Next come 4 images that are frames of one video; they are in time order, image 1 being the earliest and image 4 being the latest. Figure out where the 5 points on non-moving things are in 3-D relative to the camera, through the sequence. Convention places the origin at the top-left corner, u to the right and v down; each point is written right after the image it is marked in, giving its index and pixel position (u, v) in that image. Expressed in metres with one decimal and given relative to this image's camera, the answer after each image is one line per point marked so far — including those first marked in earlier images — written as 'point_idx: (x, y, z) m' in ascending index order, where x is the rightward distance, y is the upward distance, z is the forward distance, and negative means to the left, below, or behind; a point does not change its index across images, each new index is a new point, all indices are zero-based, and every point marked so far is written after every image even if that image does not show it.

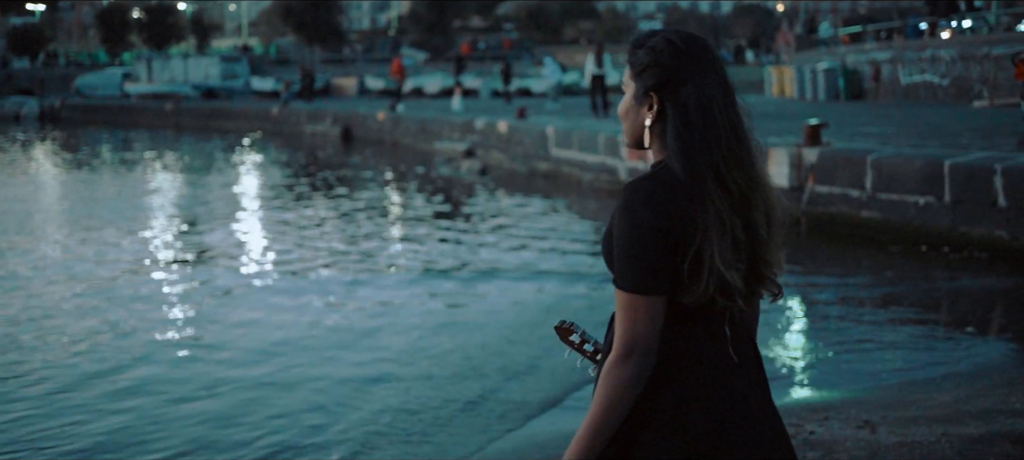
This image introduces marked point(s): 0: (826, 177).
0: (+3.1, +0.5, +12.1) m
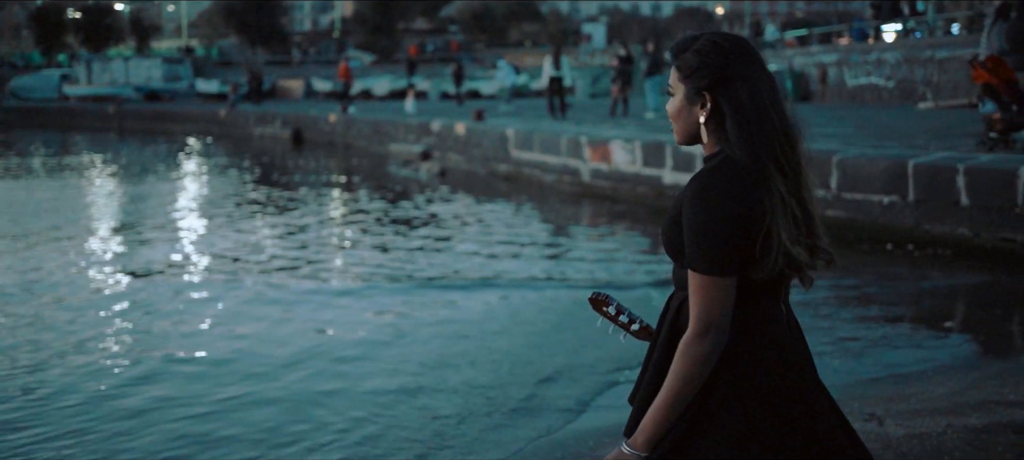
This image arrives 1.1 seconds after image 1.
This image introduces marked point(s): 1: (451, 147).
0: (+2.8, +0.5, +12.3) m
1: (-0.9, +1.2, +18.4) m
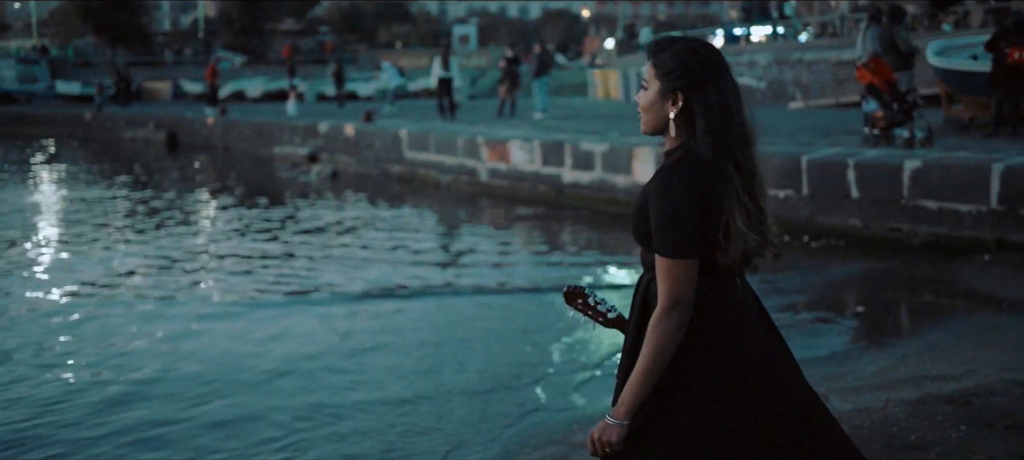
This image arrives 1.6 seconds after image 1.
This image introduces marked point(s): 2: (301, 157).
0: (+1.8, +0.6, +12.8) m
1: (-2.6, +1.2, +18.5) m
2: (-3.3, +1.2, +19.2) m
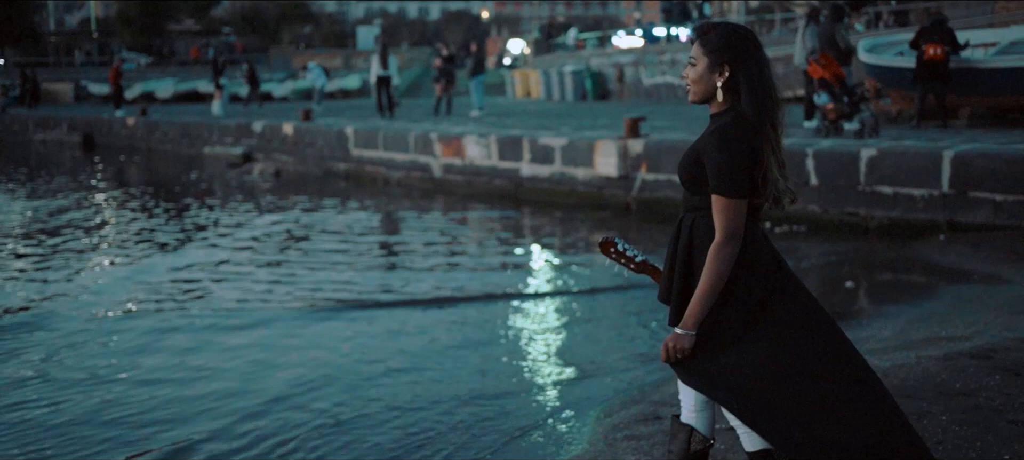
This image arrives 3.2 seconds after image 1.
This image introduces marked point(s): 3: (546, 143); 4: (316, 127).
0: (+1.4, +0.7, +13.5) m
1: (-3.6, +1.3, +18.6) m
2: (-4.3, +1.2, +19.2) m
3: (+0.4, +1.0, +13.9) m
4: (-2.8, +1.5, +17.7) m
